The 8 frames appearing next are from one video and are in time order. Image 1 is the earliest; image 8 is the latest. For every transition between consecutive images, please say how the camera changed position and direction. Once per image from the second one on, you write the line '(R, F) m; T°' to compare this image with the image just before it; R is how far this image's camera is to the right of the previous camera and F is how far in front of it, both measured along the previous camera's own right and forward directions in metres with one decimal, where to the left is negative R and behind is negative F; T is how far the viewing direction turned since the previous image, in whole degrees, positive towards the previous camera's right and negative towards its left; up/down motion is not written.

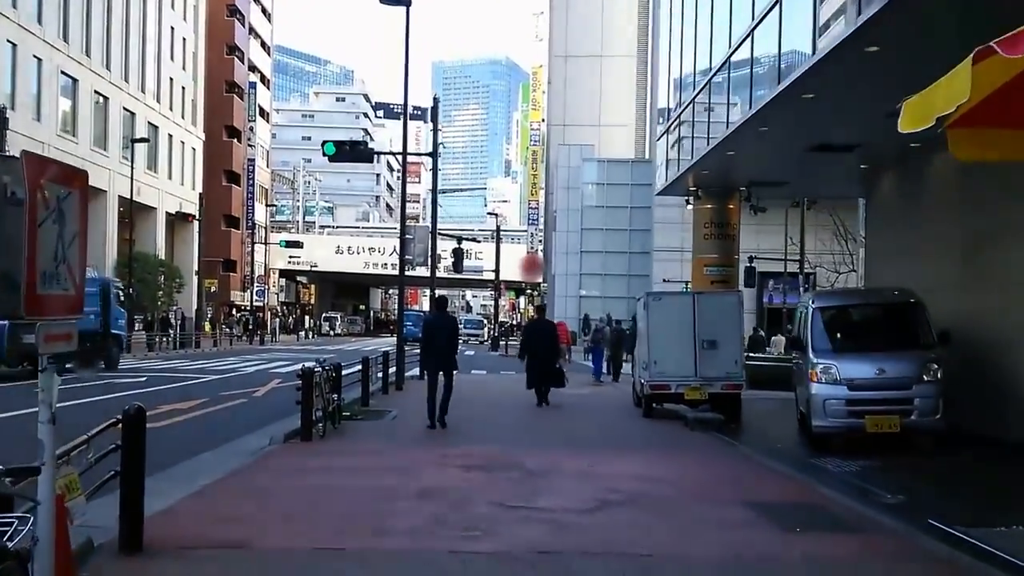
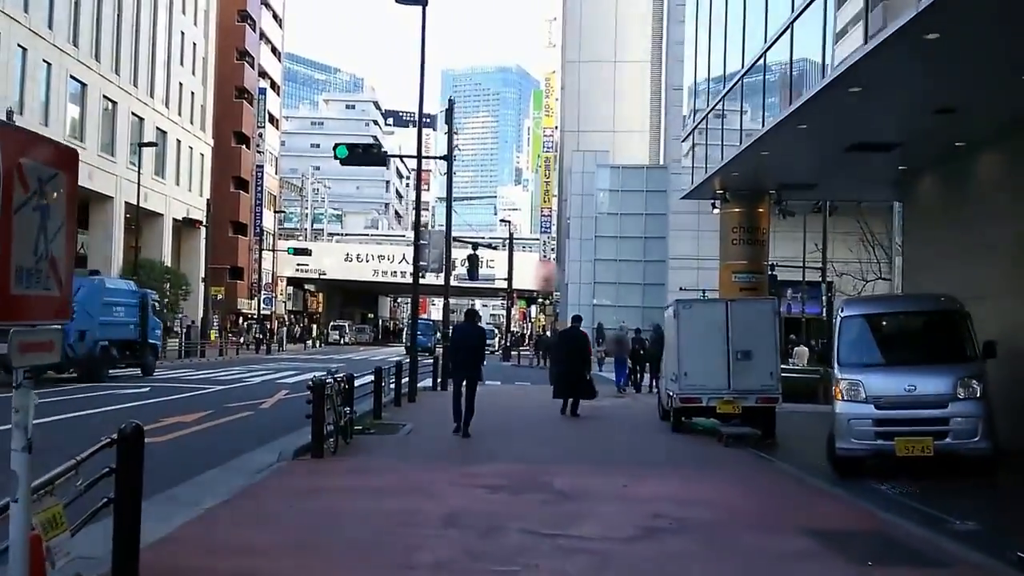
(-0.3, +0.8) m; -1°
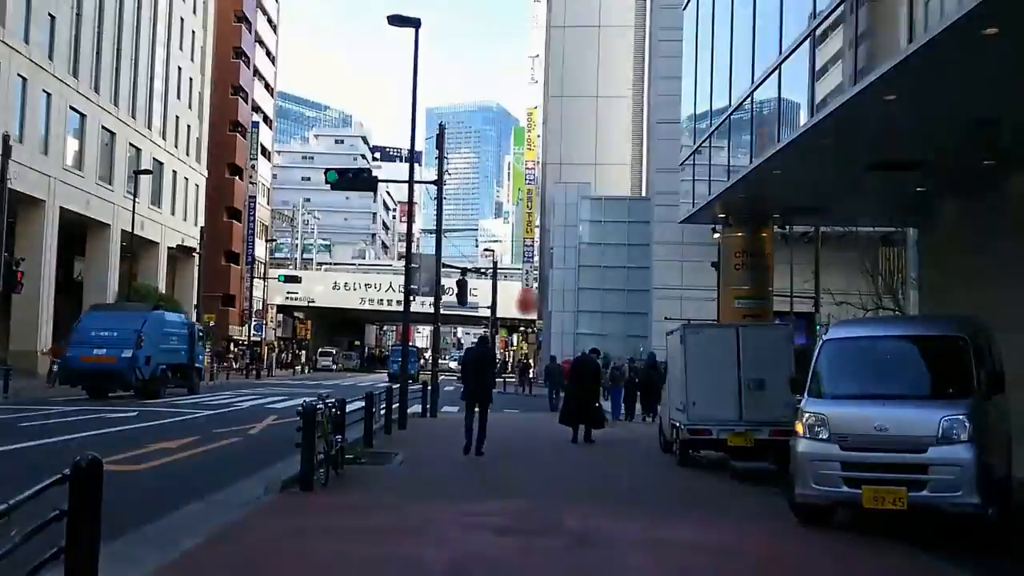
(-0.4, +0.8) m; +1°
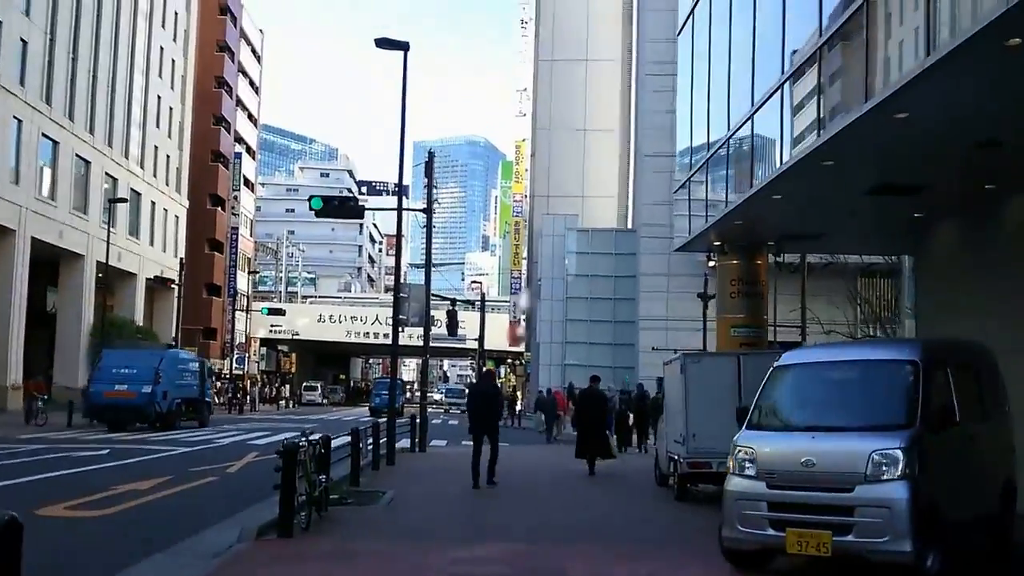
(-0.1, +0.6) m; +1°
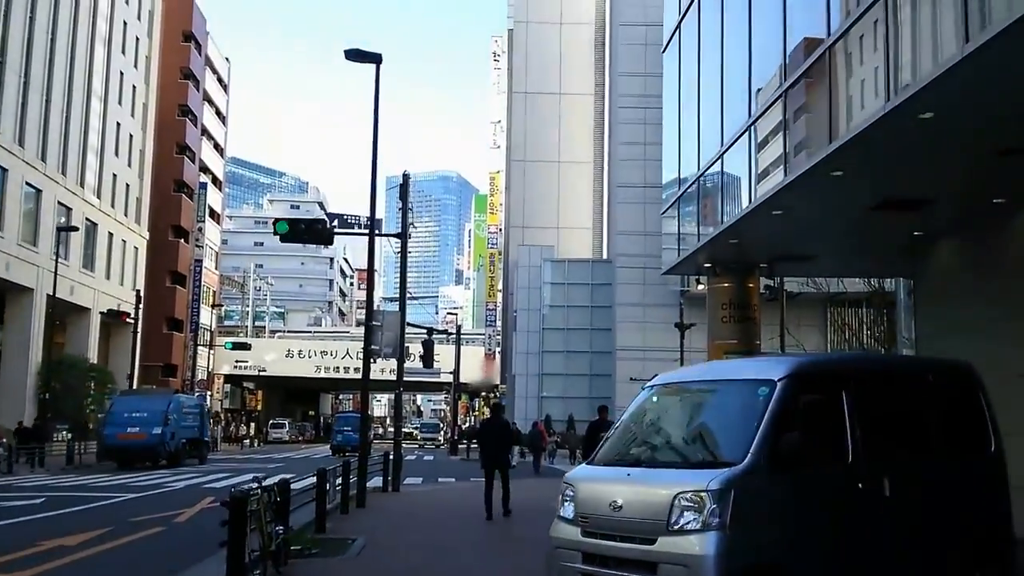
(-0.2, +1.3) m; +2°
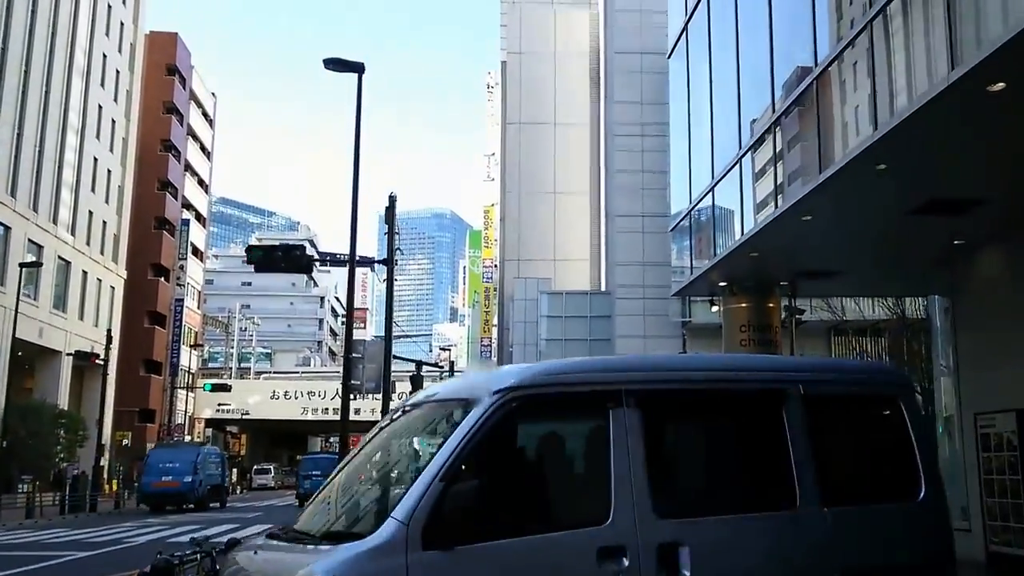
(0.0, +1.9) m; +1°
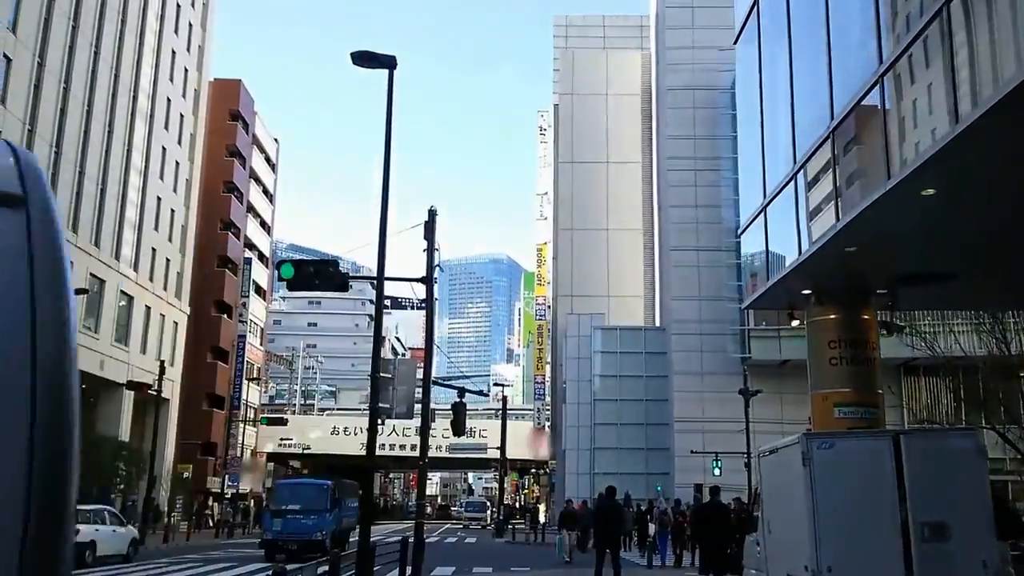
(+0.1, +1.8) m; -5°
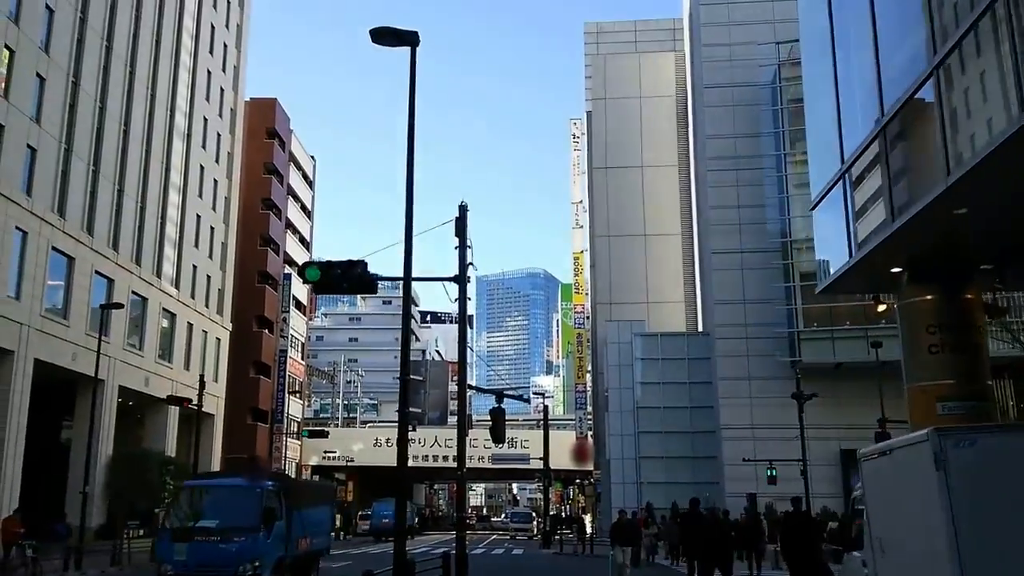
(-0.2, +1.5) m; -3°
